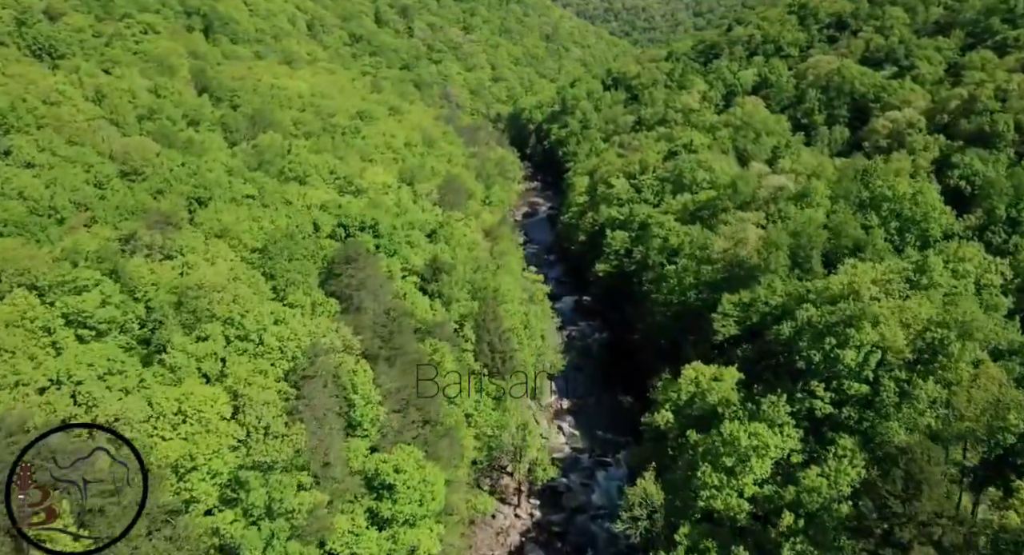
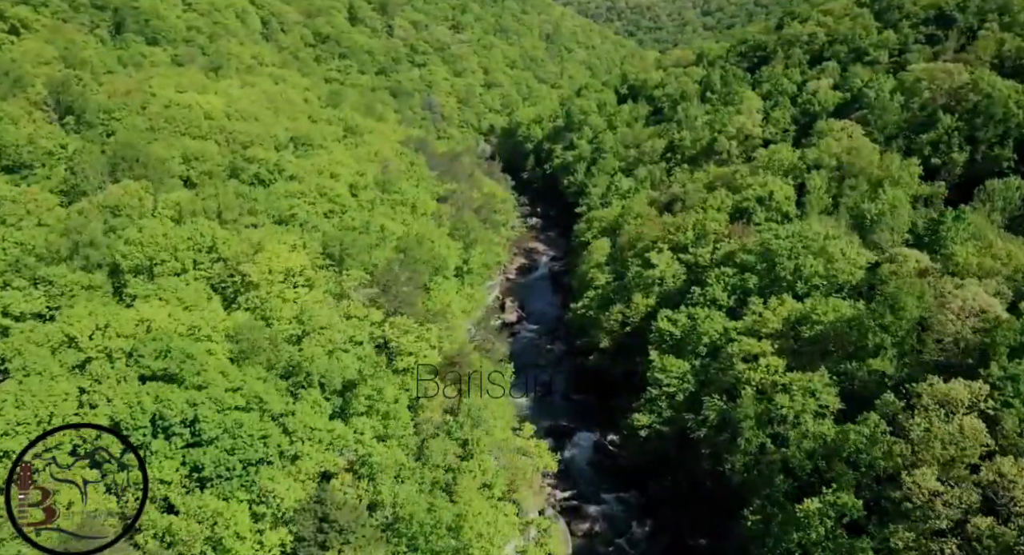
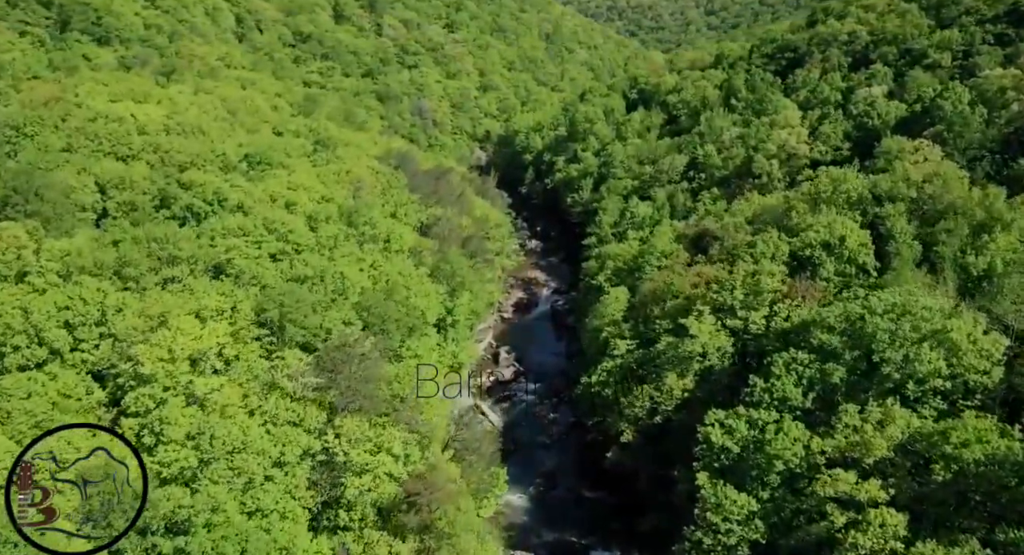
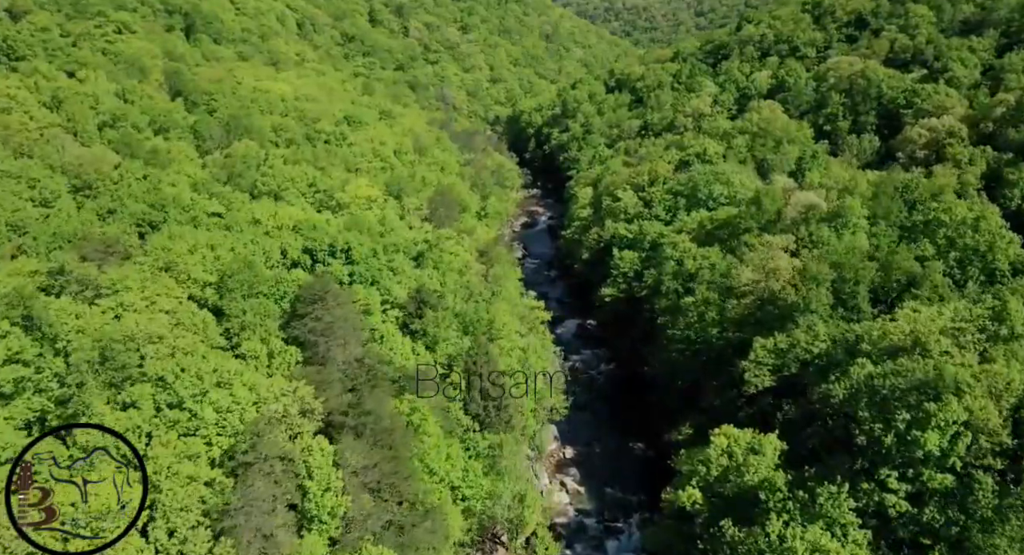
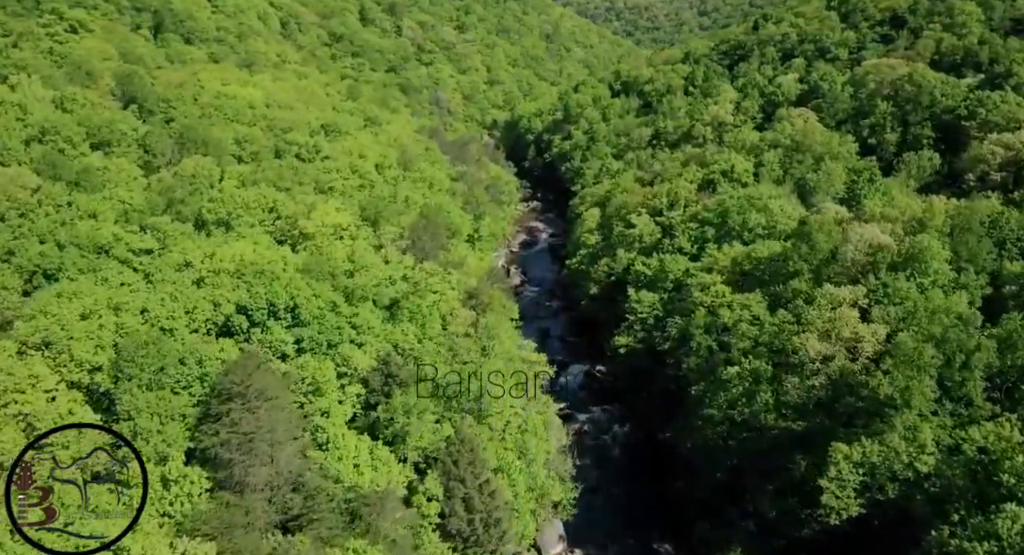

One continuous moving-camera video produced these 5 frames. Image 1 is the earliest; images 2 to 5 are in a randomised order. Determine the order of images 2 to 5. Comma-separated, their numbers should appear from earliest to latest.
4, 5, 2, 3
